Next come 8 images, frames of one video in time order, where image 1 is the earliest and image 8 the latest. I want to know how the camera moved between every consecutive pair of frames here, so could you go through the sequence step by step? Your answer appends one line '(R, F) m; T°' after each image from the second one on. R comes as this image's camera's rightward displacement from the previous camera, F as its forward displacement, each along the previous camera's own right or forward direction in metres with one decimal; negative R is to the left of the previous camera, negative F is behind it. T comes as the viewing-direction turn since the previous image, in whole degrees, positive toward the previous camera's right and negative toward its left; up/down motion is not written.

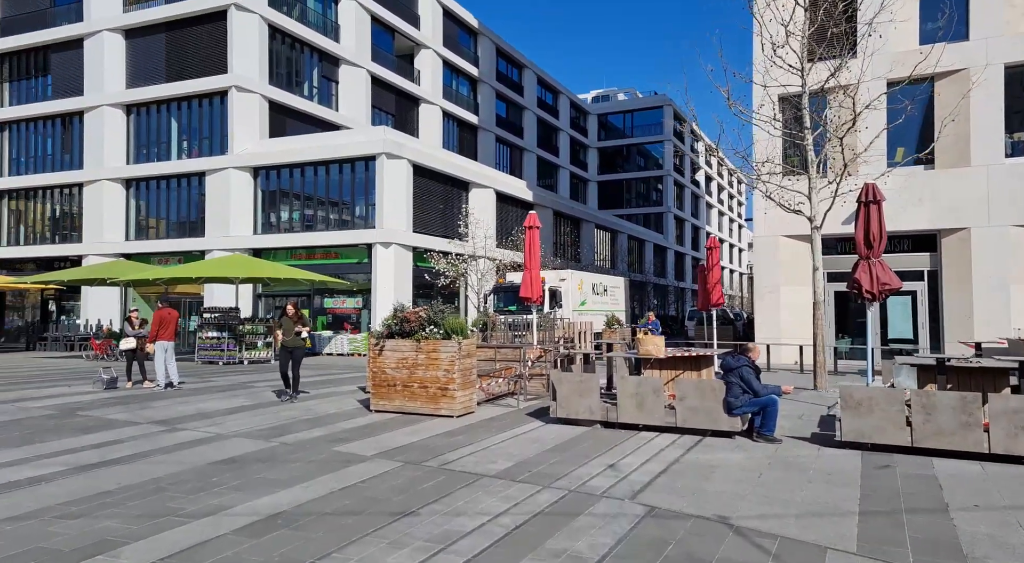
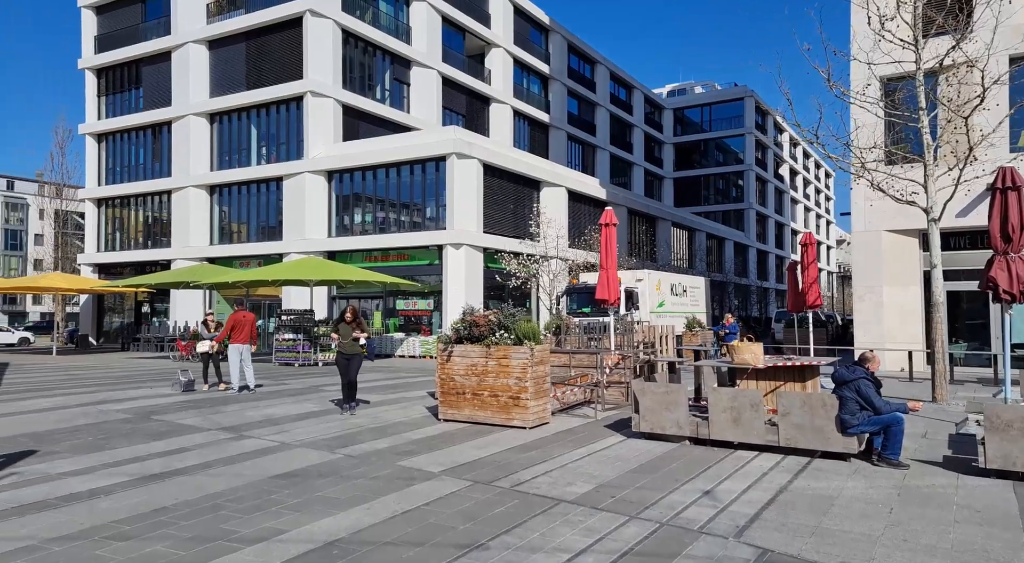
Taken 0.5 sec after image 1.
(-0.1, +0.7) m; -5°
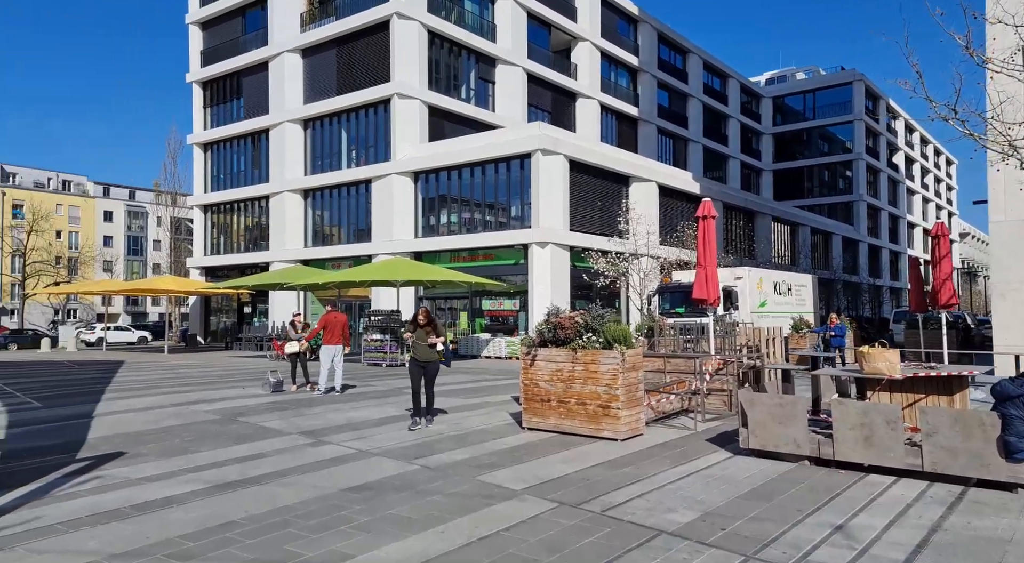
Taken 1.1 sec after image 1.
(0.0, +0.7) m; -7°
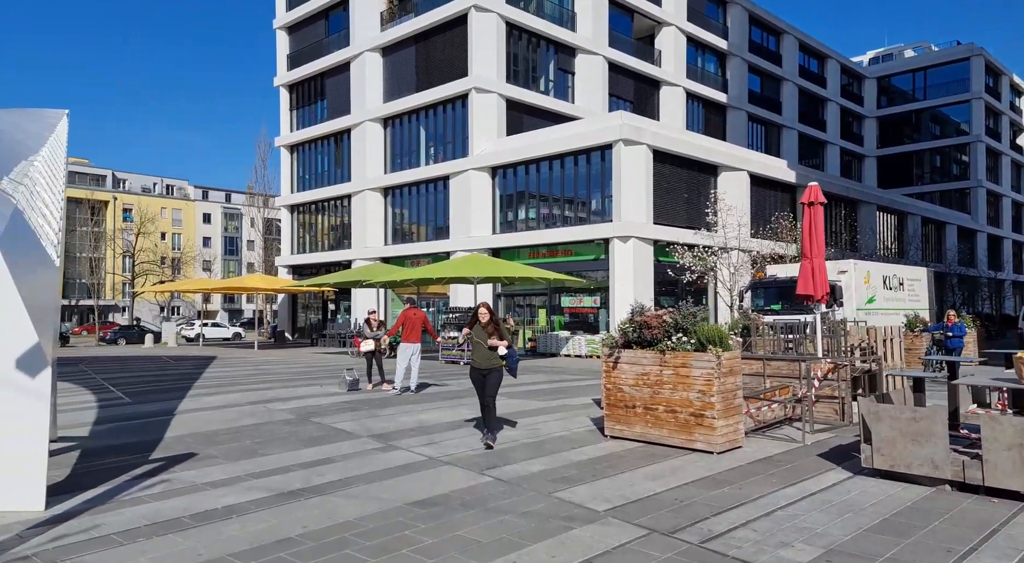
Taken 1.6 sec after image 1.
(0.0, +0.7) m; -6°
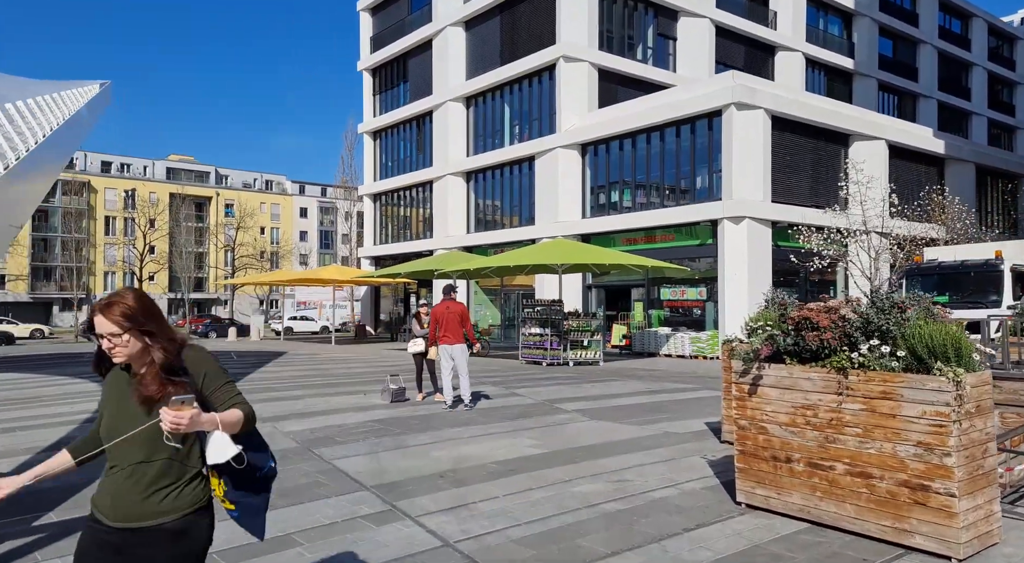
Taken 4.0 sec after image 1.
(+0.2, +3.1) m; -7°
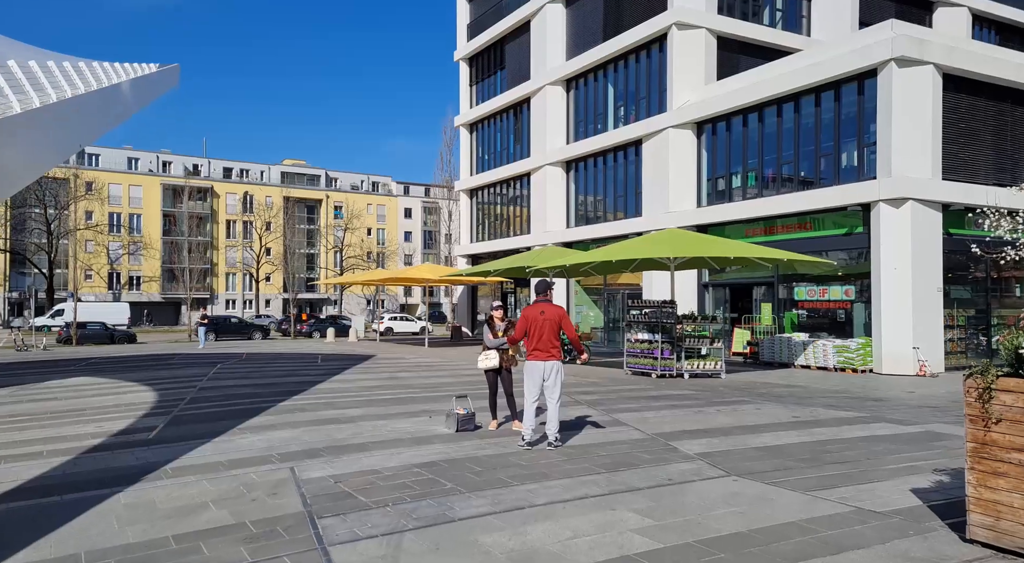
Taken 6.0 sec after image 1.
(+0.1, +2.8) m; -8°
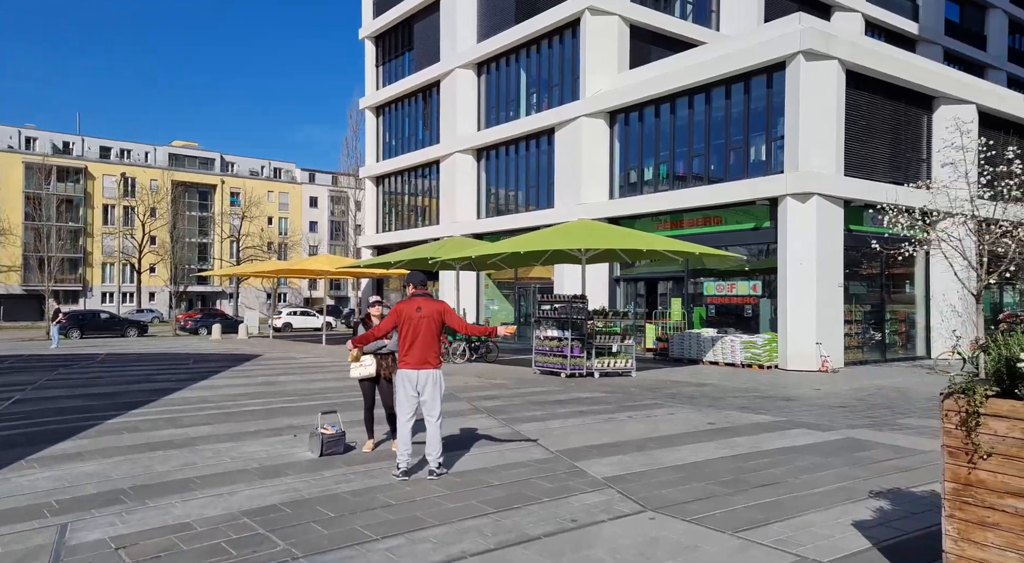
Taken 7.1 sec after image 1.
(+0.3, +1.4) m; +6°
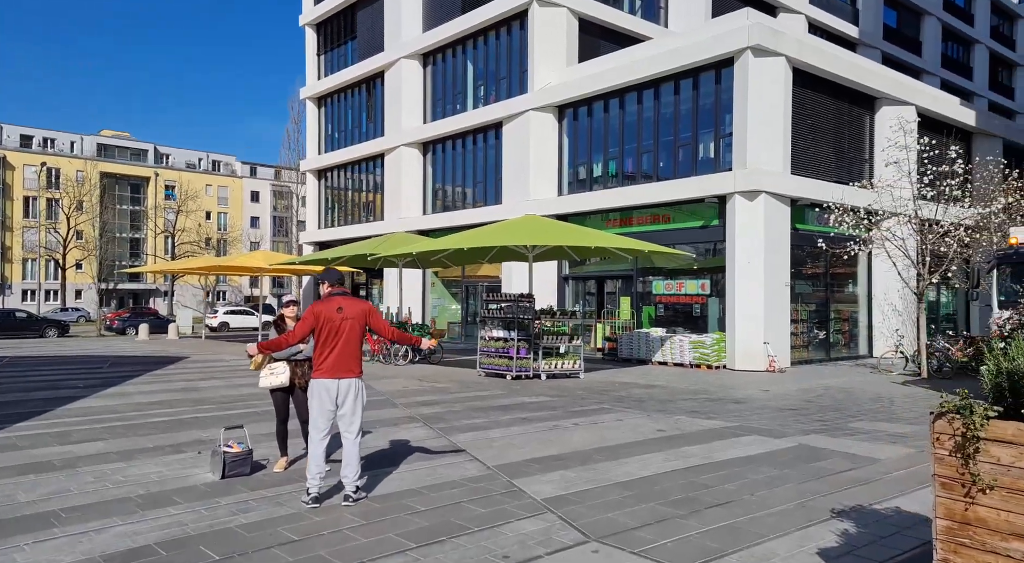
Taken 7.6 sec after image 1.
(+0.2, +0.8) m; +4°
